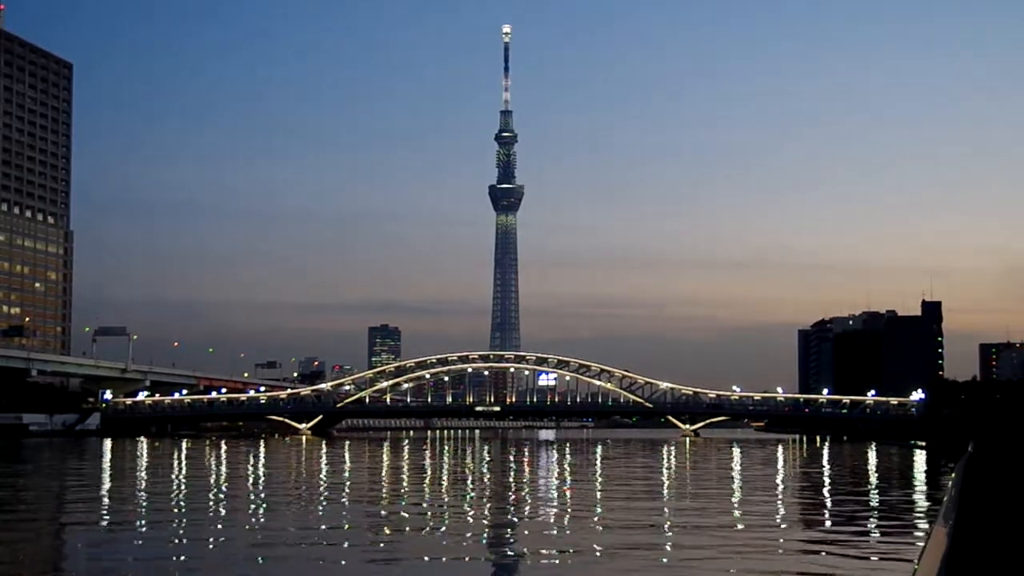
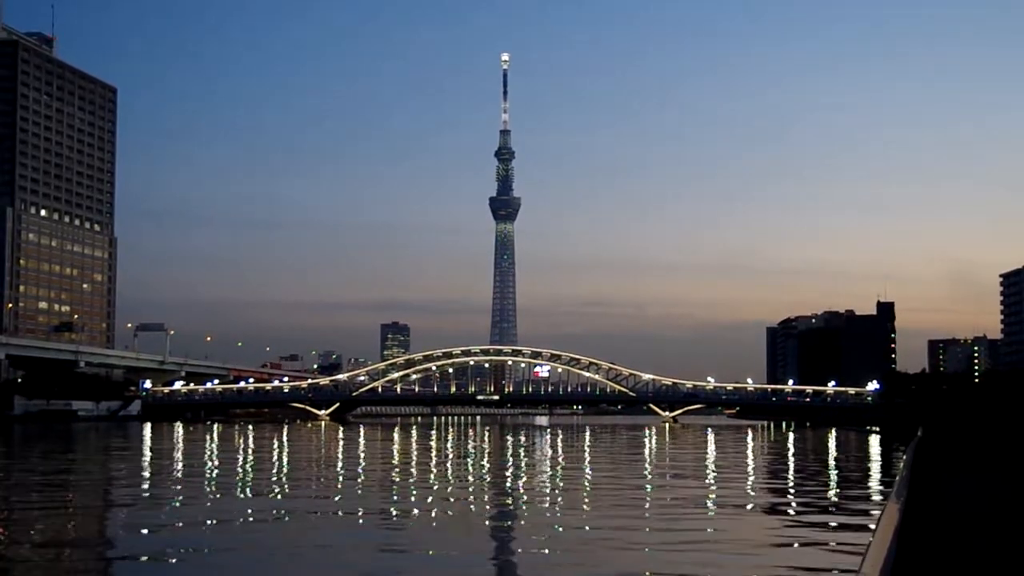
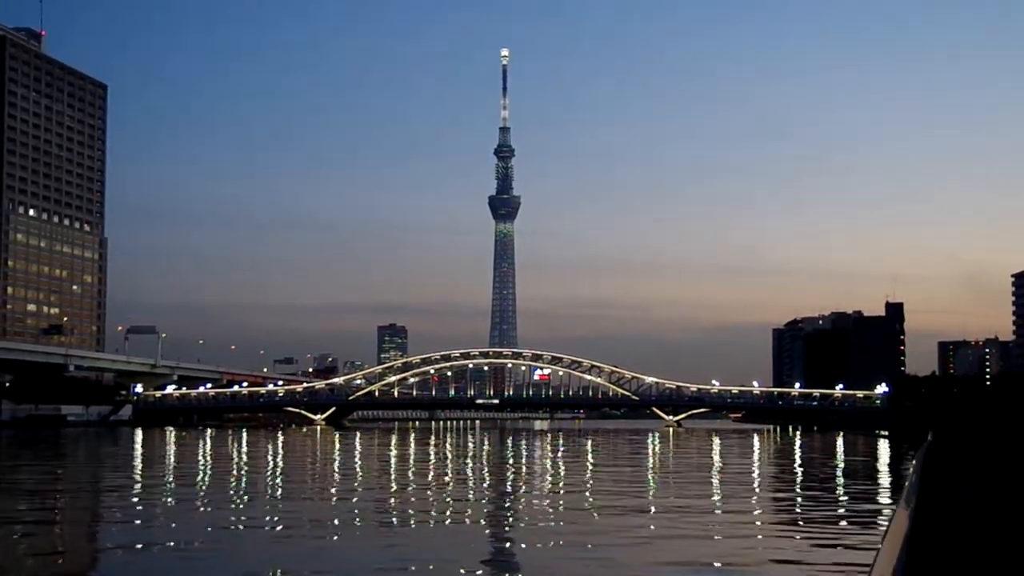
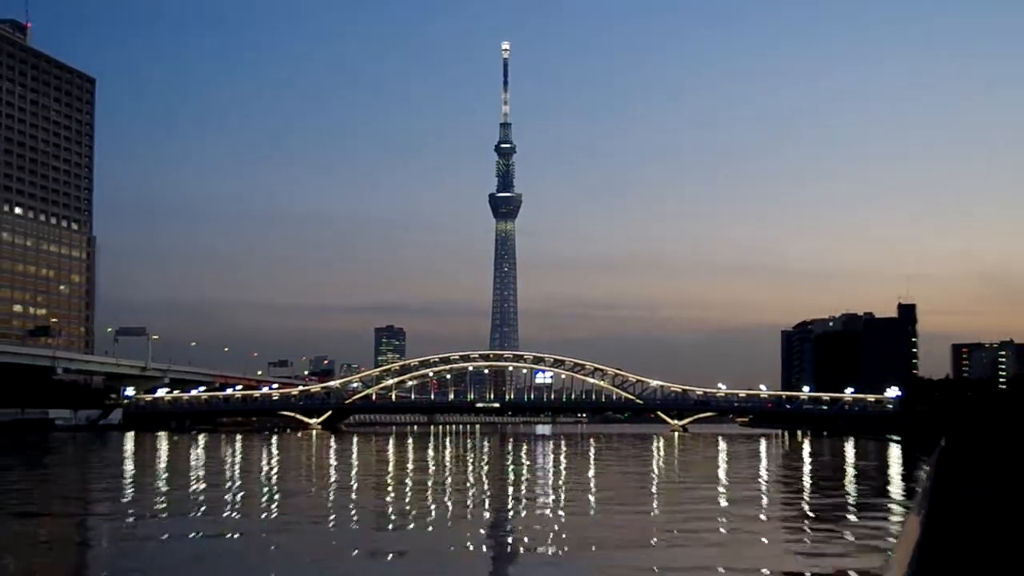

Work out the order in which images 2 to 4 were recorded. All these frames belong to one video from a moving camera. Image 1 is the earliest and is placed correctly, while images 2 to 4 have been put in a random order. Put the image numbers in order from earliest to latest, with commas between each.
4, 3, 2
